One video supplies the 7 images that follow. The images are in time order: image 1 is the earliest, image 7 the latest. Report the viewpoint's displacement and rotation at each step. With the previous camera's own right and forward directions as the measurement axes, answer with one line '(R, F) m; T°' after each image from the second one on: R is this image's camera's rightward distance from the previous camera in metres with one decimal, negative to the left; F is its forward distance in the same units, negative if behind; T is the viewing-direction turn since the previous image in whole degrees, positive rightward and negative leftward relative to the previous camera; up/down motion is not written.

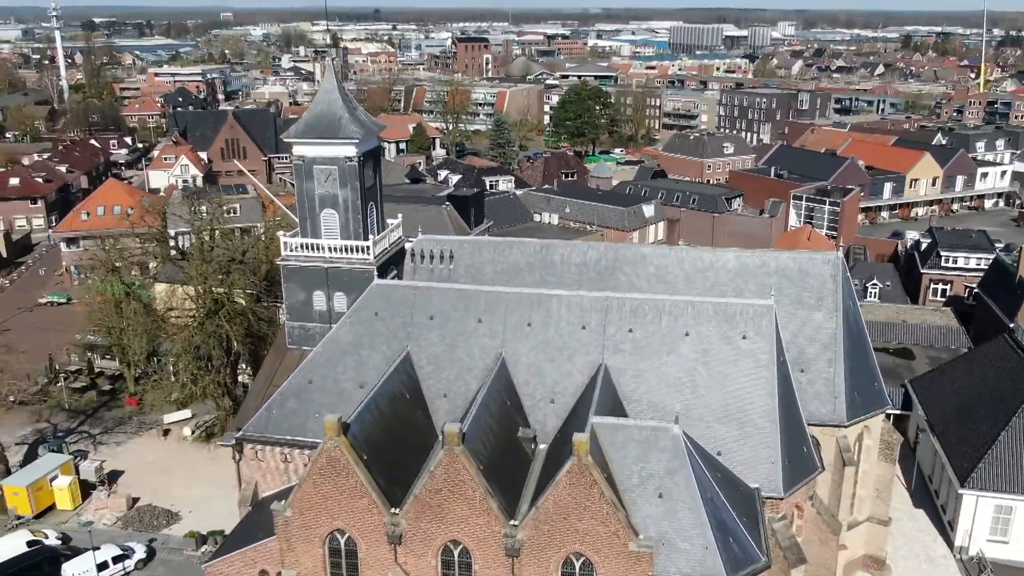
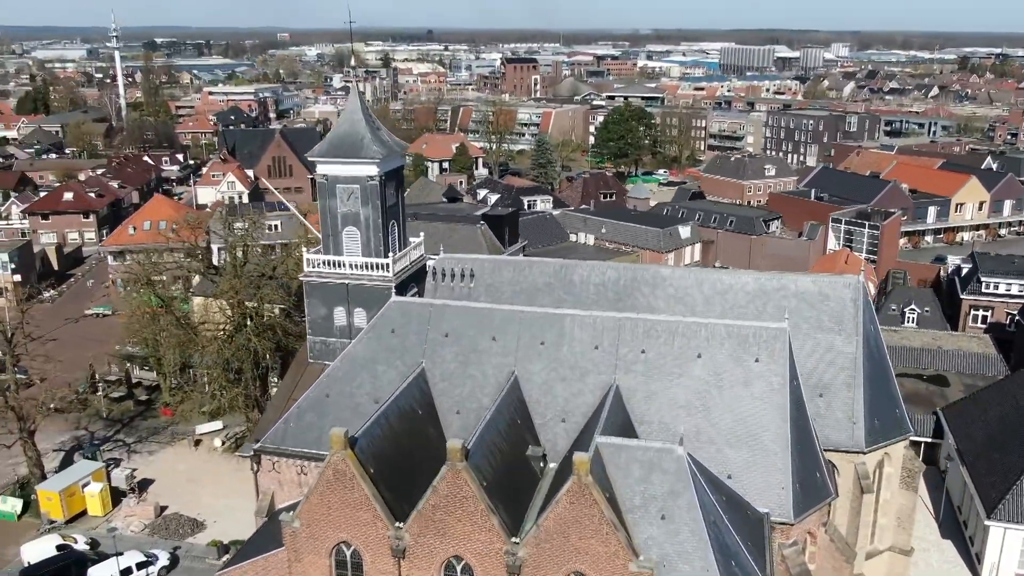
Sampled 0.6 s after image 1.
(+0.6, -0.2) m; -3°
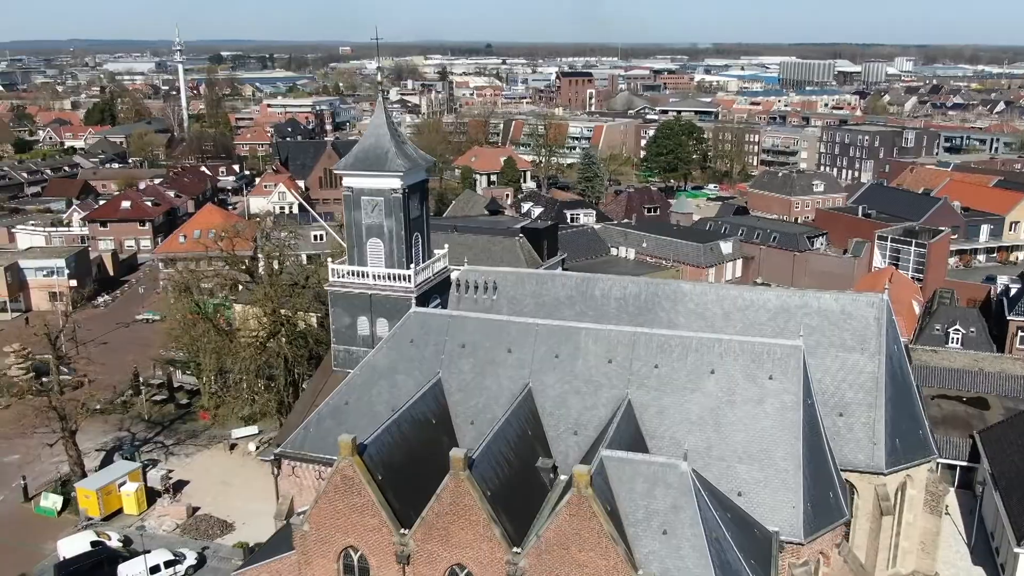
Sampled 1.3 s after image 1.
(+0.8, -0.2) m; -3°
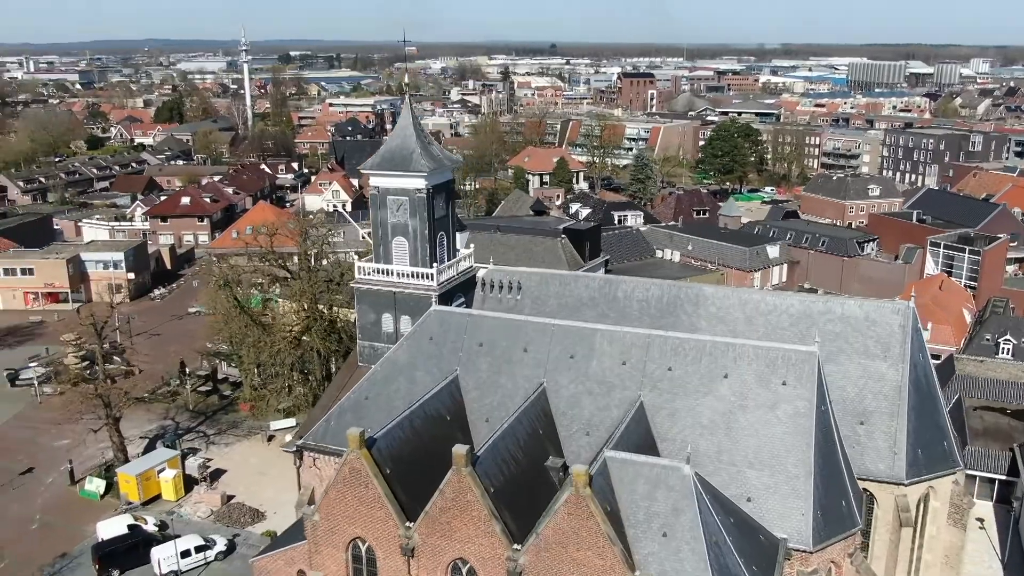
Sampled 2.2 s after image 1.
(+0.9, -0.2) m; -4°
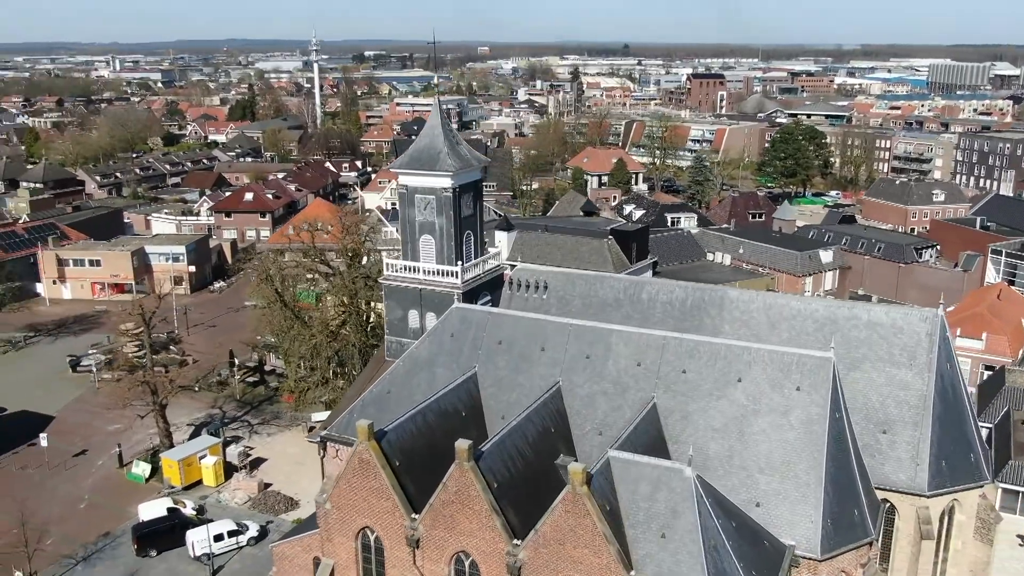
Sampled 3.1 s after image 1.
(+1.0, -0.2) m; -4°
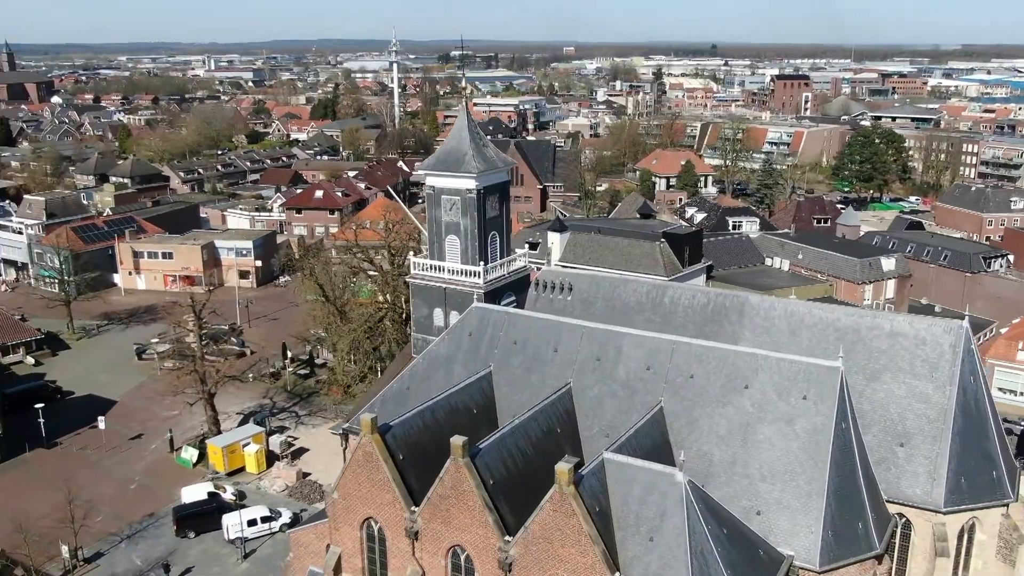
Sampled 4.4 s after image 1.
(+1.3, -0.2) m; -5°
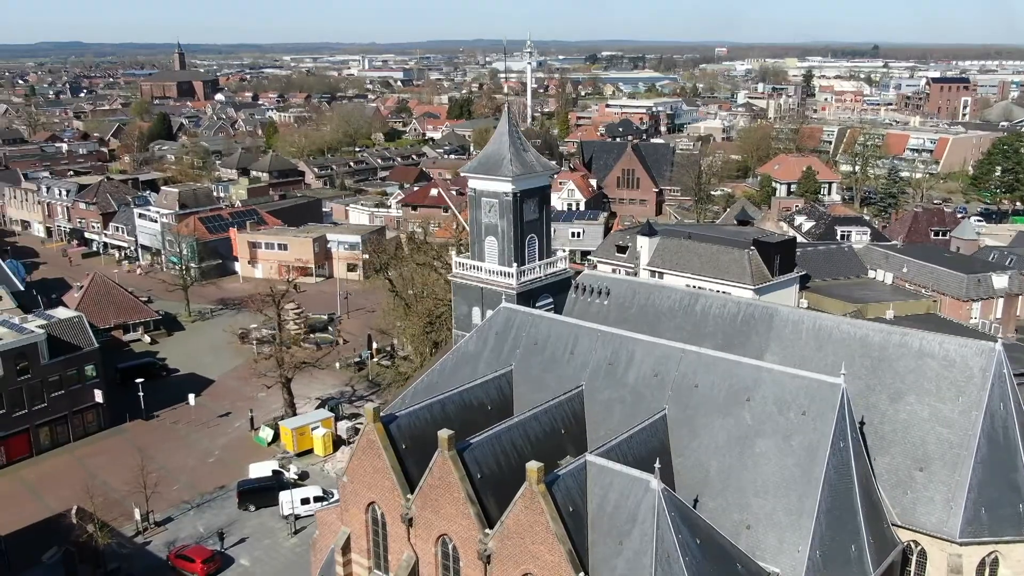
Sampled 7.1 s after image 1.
(+2.5, -0.3) m; -9°
